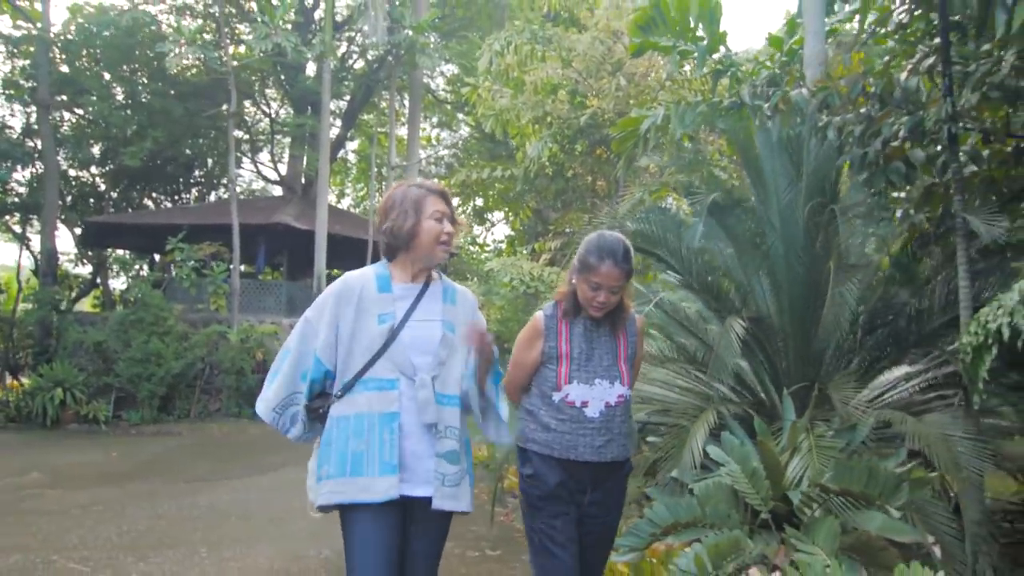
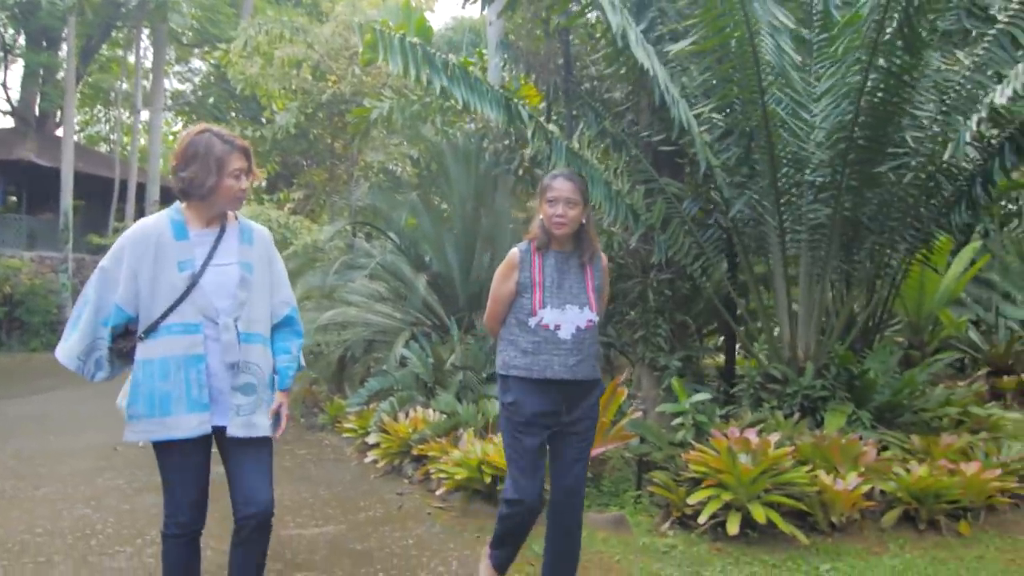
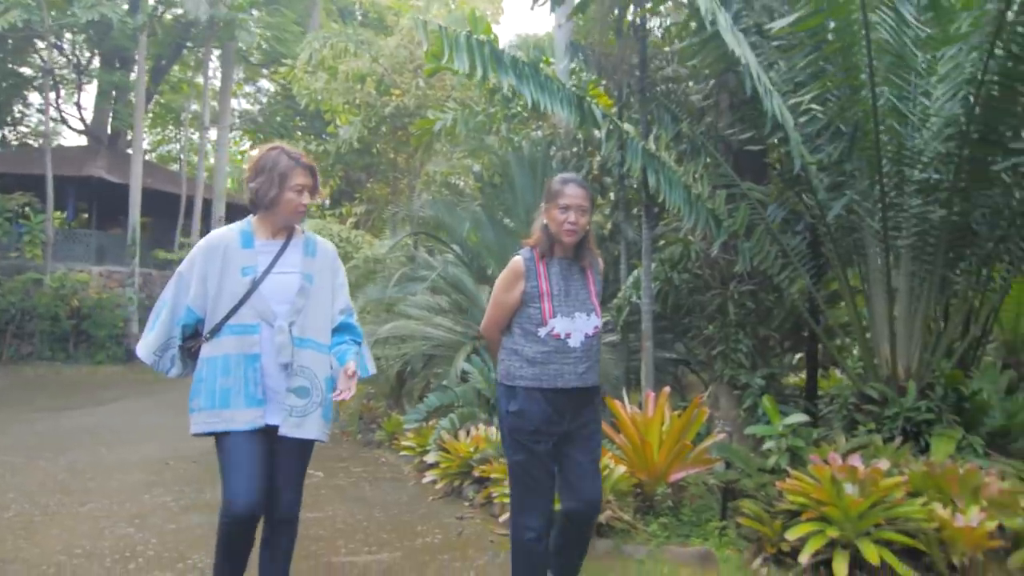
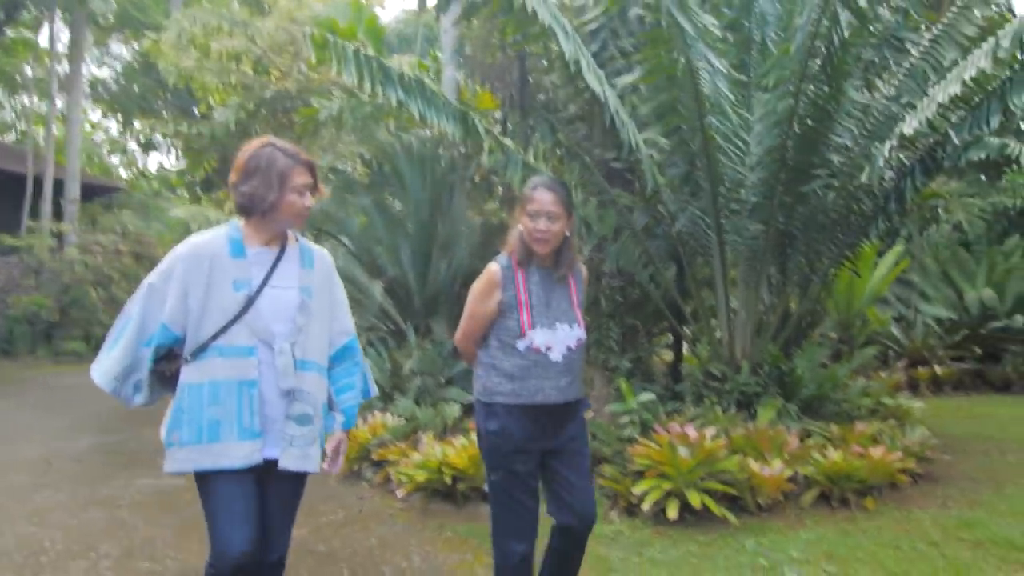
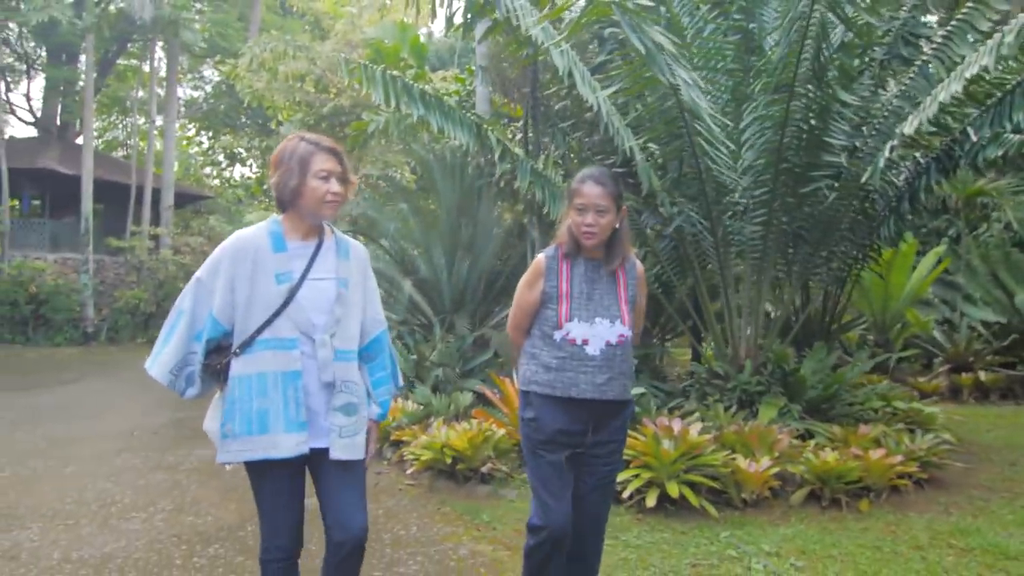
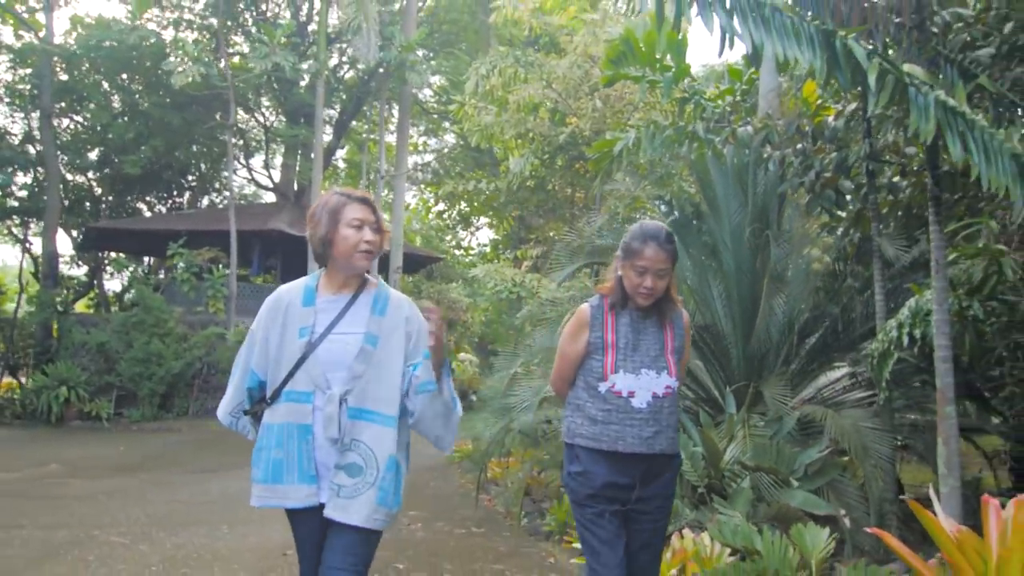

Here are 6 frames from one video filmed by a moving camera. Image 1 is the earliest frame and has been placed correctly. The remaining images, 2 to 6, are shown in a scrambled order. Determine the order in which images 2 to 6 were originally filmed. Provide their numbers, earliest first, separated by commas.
6, 3, 2, 4, 5
